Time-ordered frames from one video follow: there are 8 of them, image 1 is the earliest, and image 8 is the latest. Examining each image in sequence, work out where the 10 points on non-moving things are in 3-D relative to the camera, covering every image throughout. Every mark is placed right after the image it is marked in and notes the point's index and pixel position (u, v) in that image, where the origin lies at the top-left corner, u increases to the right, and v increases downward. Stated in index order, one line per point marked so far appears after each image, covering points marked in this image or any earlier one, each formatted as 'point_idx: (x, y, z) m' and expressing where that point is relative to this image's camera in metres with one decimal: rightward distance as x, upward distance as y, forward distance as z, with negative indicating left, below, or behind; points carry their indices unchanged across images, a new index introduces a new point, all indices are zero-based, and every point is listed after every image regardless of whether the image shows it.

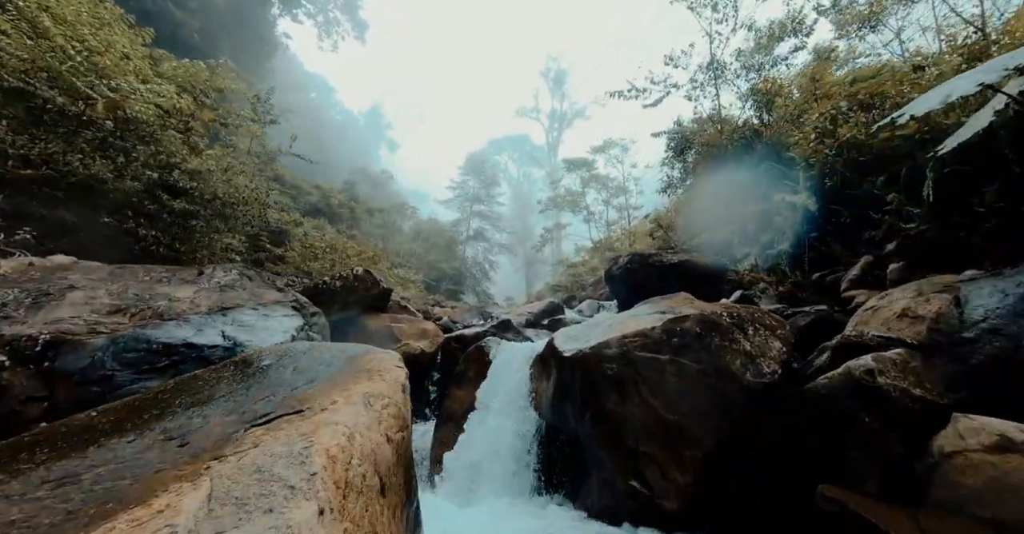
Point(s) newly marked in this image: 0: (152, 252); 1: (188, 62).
0: (-4.4, +0.2, +5.7) m
1: (-5.1, +3.2, +7.3) m
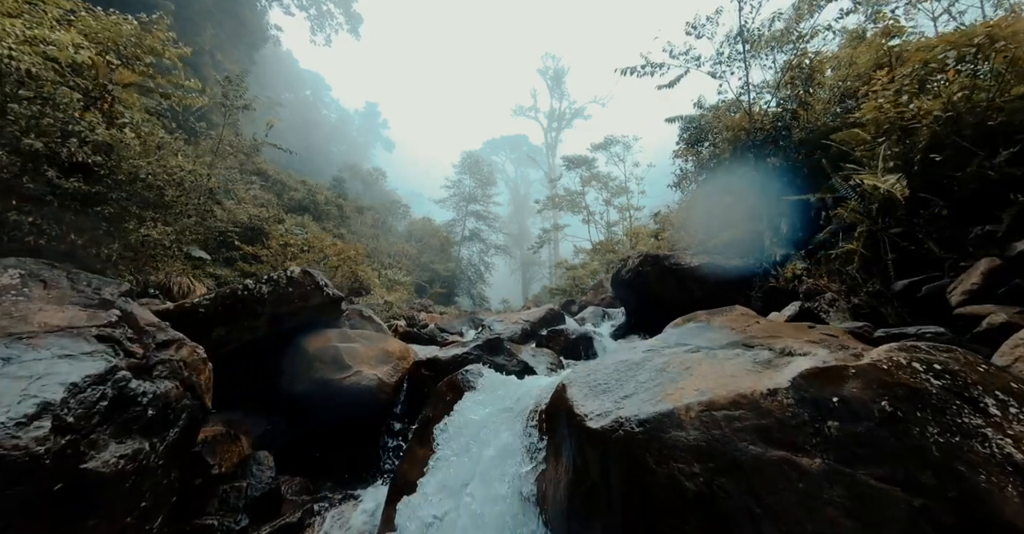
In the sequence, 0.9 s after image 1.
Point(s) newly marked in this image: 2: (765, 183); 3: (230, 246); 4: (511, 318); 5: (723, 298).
0: (-4.5, +0.2, +4.4) m
1: (-5.2, +3.3, +6.0) m
2: (+4.4, +1.5, +7.9) m
3: (-8.9, +0.6, +14.7) m
4: (-0.1, -1.2, +10.2) m
5: (+3.7, -0.5, +8.0) m
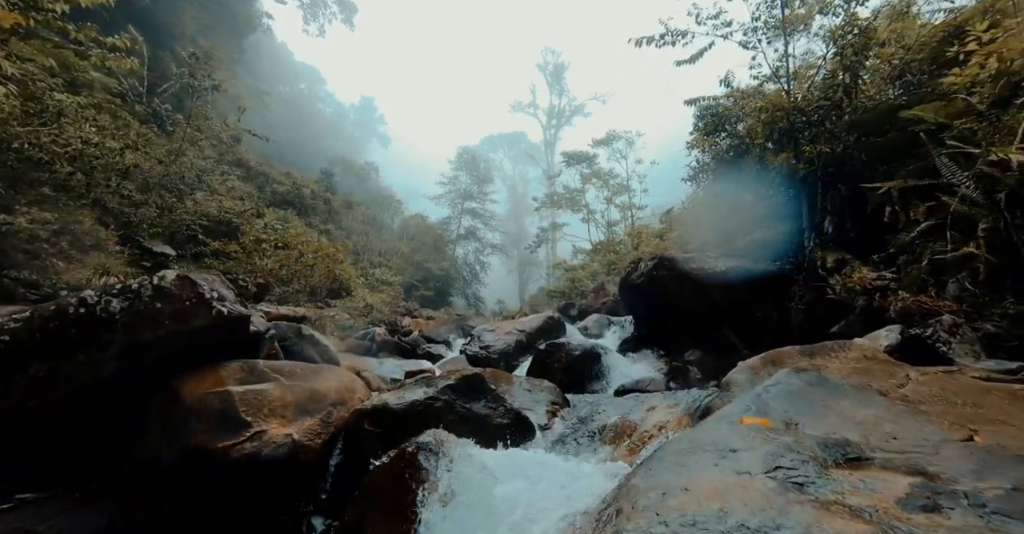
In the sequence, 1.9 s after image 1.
0: (-4.6, +0.2, +3.2) m
1: (-5.2, +3.3, +4.8) m
2: (+4.3, +1.4, +6.7) m
3: (-9.0, +0.7, +13.4) m
4: (-0.2, -1.2, +9.0) m
5: (+3.6, -0.6, +6.8) m
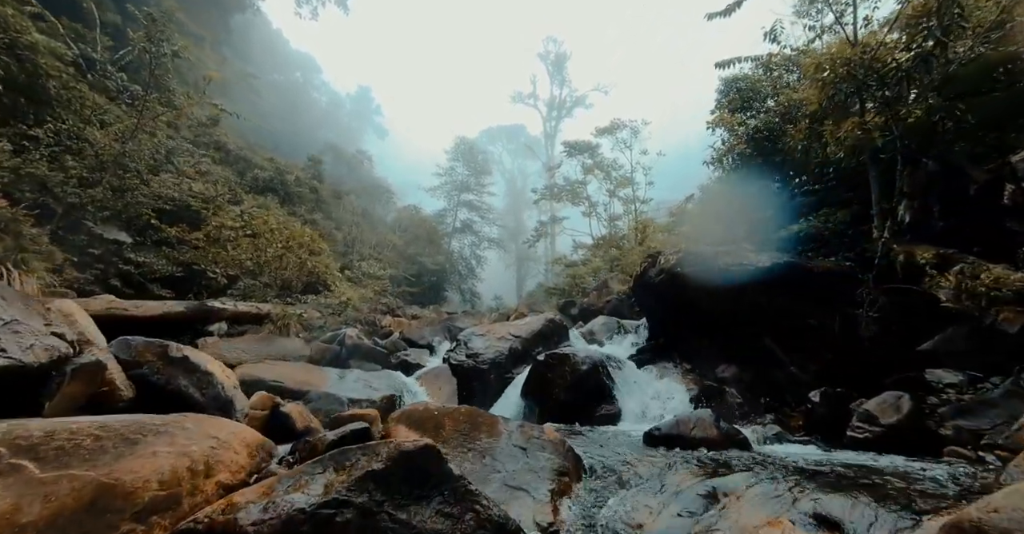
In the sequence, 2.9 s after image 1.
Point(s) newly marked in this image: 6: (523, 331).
0: (-4.6, +0.3, +1.8) m
1: (-5.3, +3.4, +3.4) m
2: (+4.2, +1.5, +5.4) m
3: (-9.1, +1.0, +12.0) m
4: (-0.3, -1.1, +7.7) m
5: (+3.5, -0.6, +5.5) m
6: (+0.2, -1.0, +7.5) m
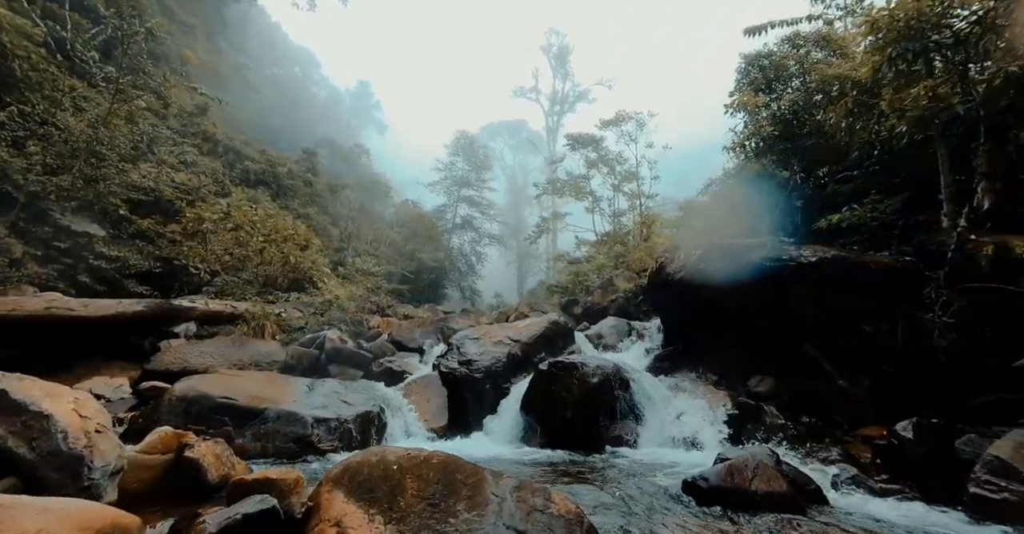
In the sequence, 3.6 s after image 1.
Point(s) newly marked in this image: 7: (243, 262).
0: (-4.7, +0.4, +1.0) m
1: (-5.3, +3.5, +2.5) m
2: (+4.2, +1.5, +4.5) m
3: (-9.1, +1.1, +11.2) m
4: (-0.3, -1.0, +6.9) m
5: (+3.5, -0.5, +4.6) m
6: (+0.2, -1.0, +6.7) m
7: (-6.8, +0.1, +11.7) m
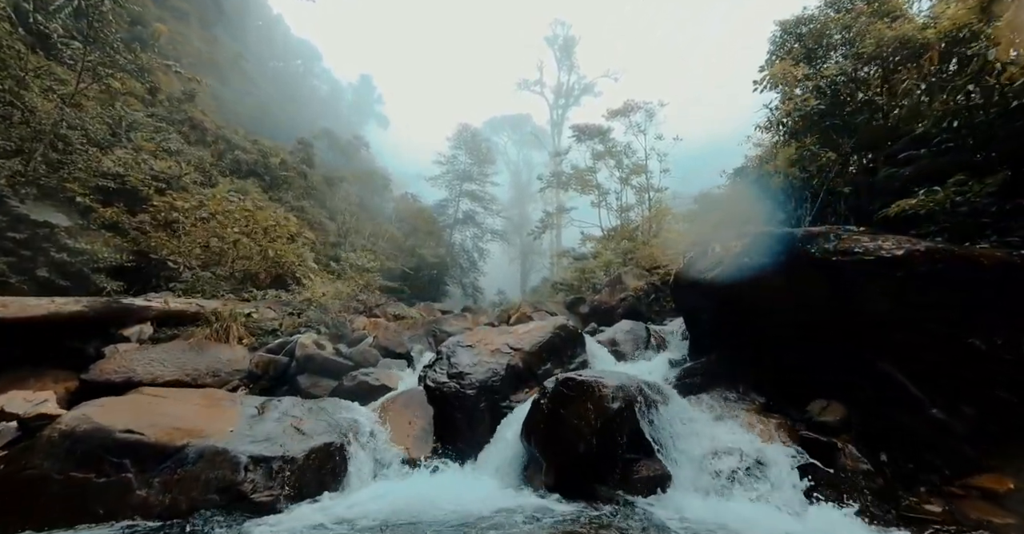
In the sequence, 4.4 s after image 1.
0: (-4.7, +0.4, 0.0) m
1: (-5.3, +3.5, +1.5) m
2: (+4.2, +1.5, +3.4) m
3: (-9.1, +1.2, +10.2) m
4: (-0.3, -0.9, +5.9) m
5: (+3.5, -0.5, +3.6) m
6: (+0.2, -0.9, +5.7) m
7: (-6.7, +0.2, +10.7) m
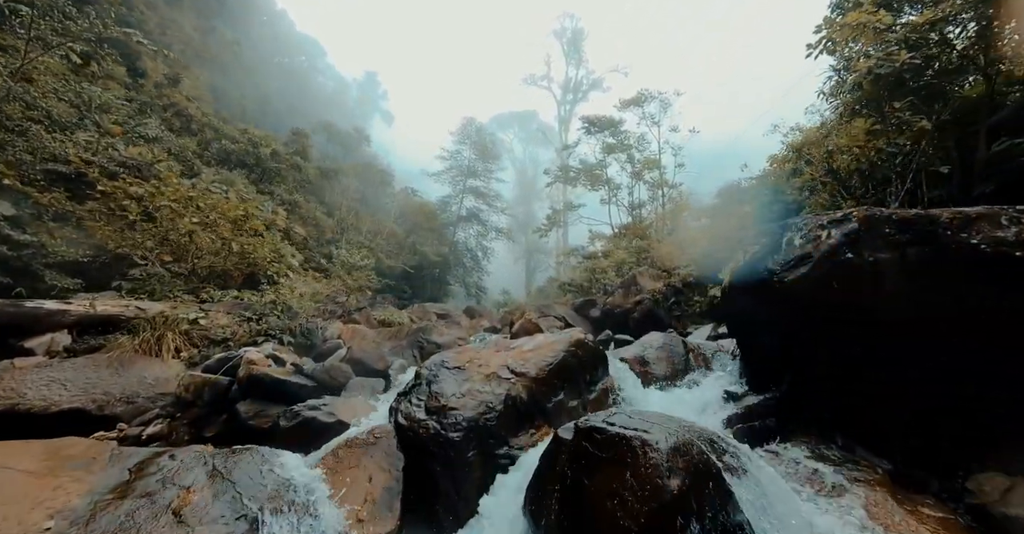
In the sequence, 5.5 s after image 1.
0: (-4.7, +0.5, -1.3) m
1: (-5.3, +3.6, +0.2) m
2: (+4.2, +1.5, +2.0) m
3: (-9.0, +1.3, +9.0) m
4: (-0.3, -0.9, +4.5) m
5: (+3.5, -0.5, +2.2) m
6: (+0.2, -0.9, +4.3) m
7: (-6.6, +0.3, +9.4) m
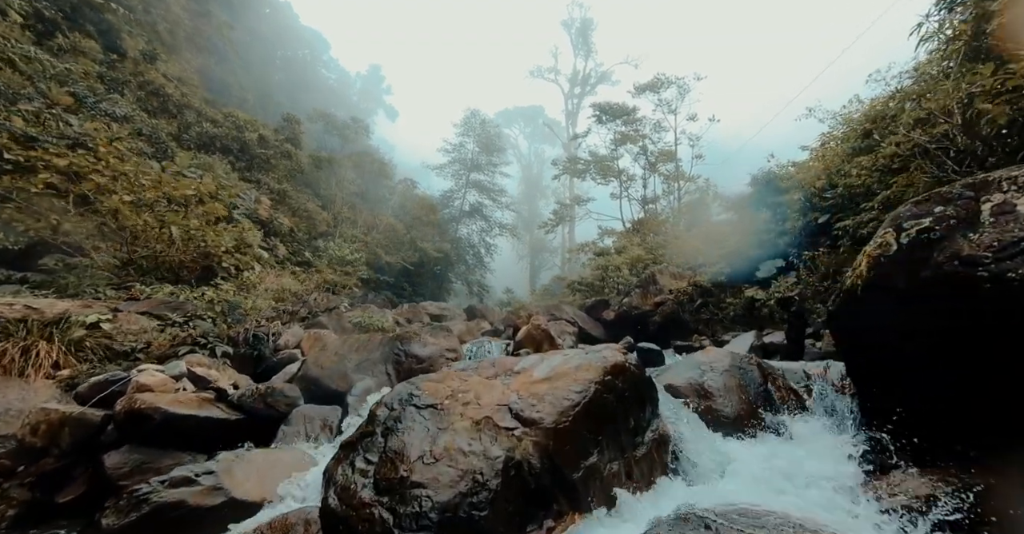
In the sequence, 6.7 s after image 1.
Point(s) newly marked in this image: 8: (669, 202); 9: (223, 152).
0: (-4.8, +0.6, -2.8) m
1: (-5.3, +3.7, -1.3) m
2: (+4.2, +1.6, +0.4) m
3: (-8.9, +1.5, +7.5) m
4: (-0.3, -0.8, +3.0) m
5: (+3.5, -0.4, +0.6) m
6: (+0.2, -0.8, +2.8) m
7: (-6.6, +0.5, +7.9) m
8: (+6.7, +2.9, +19.7) m
9: (-10.9, +4.4, +17.6) m
